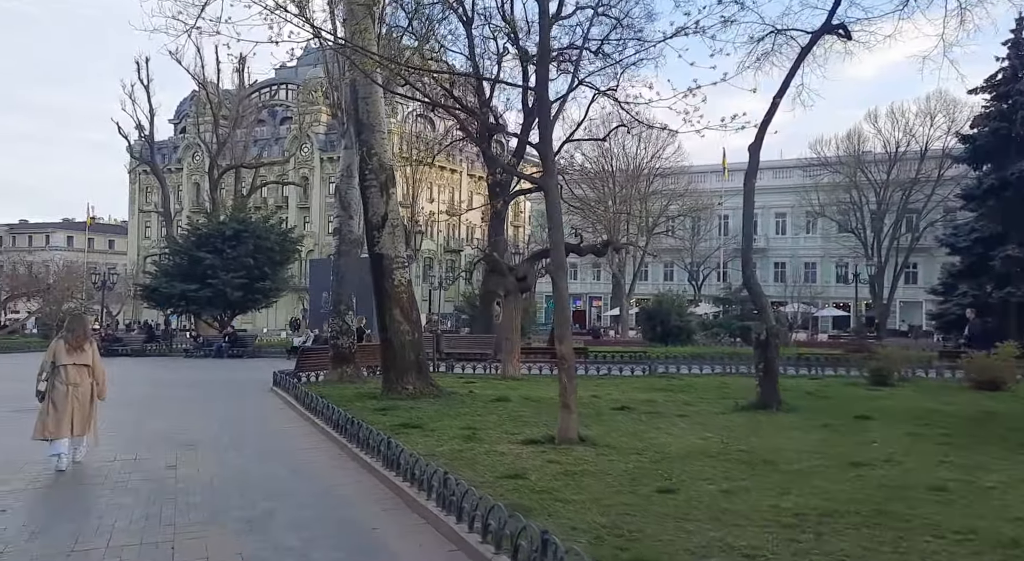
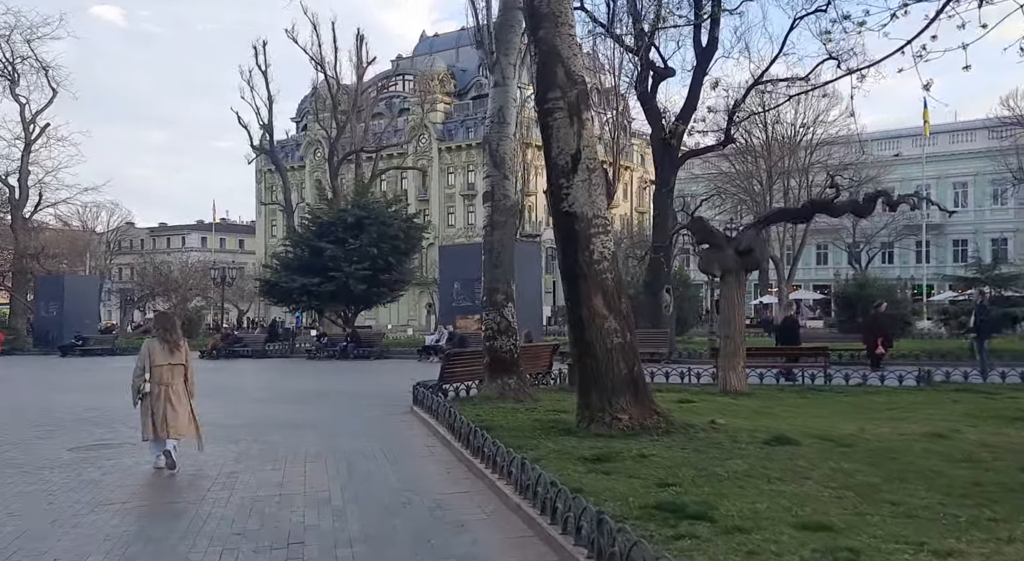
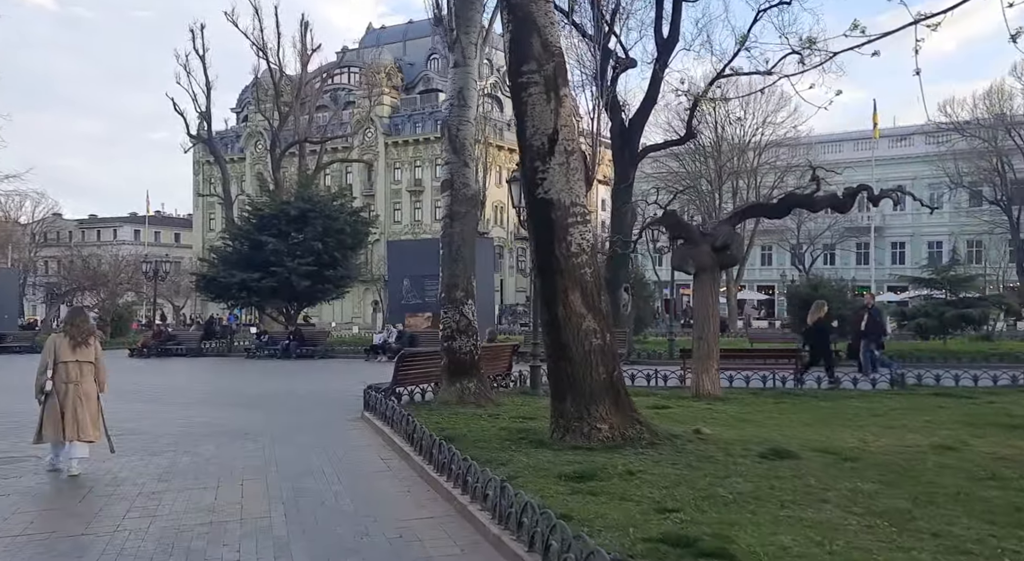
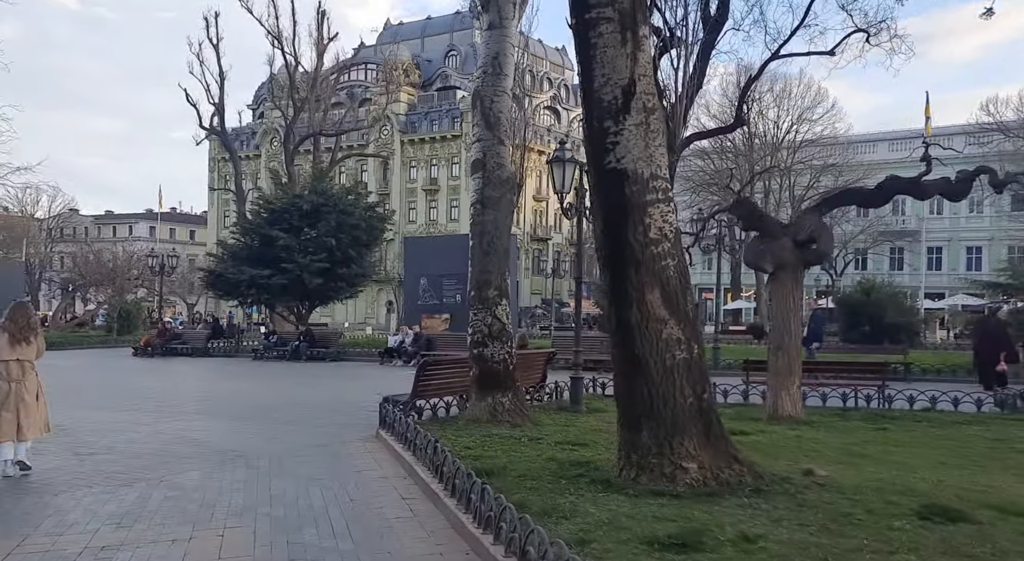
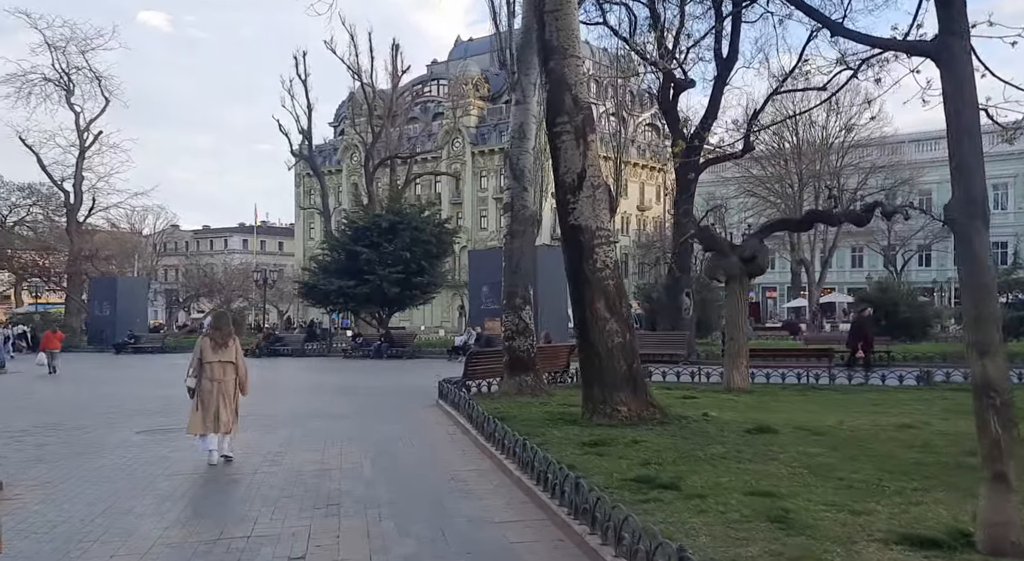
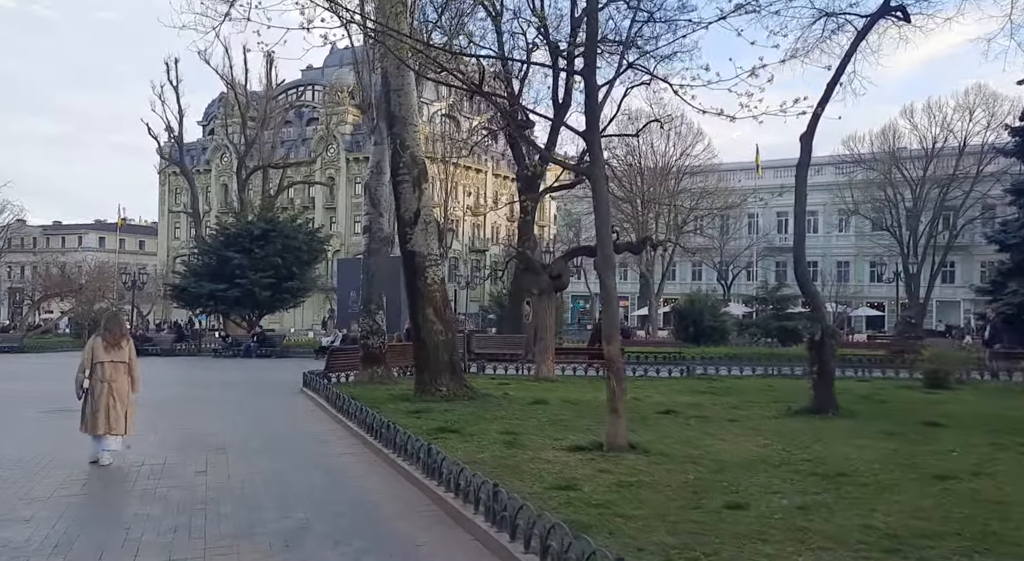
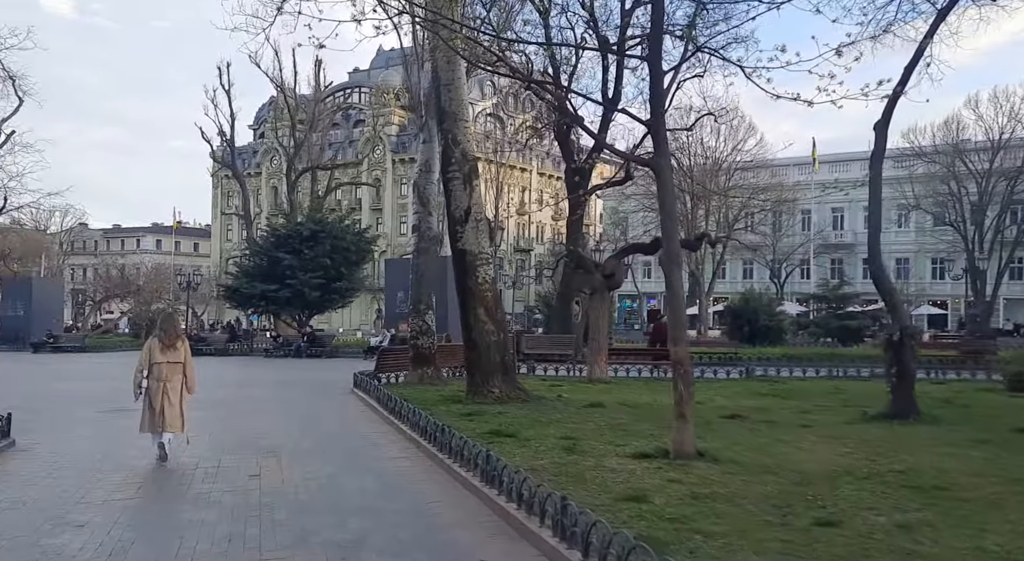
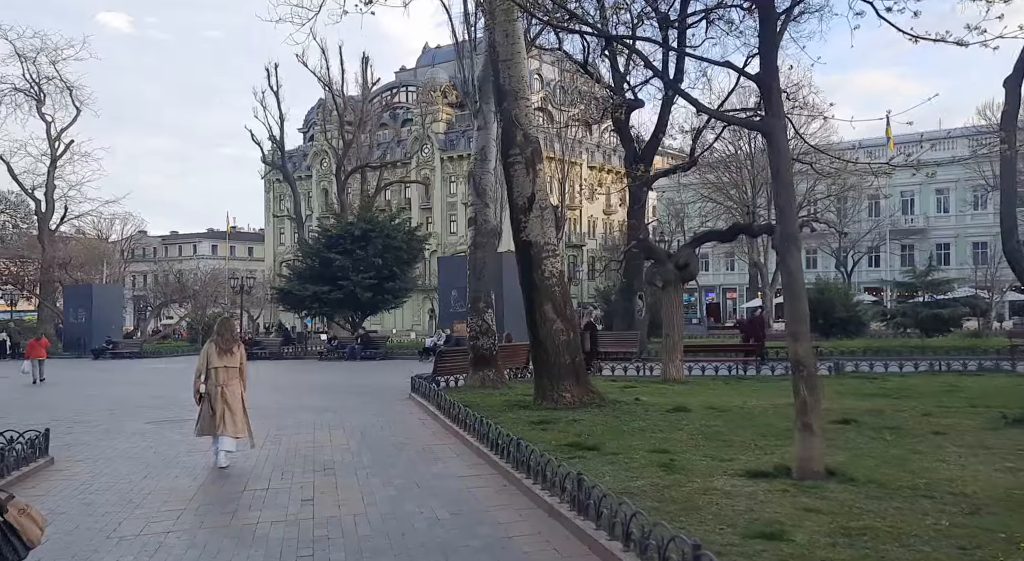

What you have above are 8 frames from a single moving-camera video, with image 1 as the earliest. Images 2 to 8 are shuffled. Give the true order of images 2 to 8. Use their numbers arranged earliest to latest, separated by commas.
6, 7, 8, 5, 2, 3, 4
